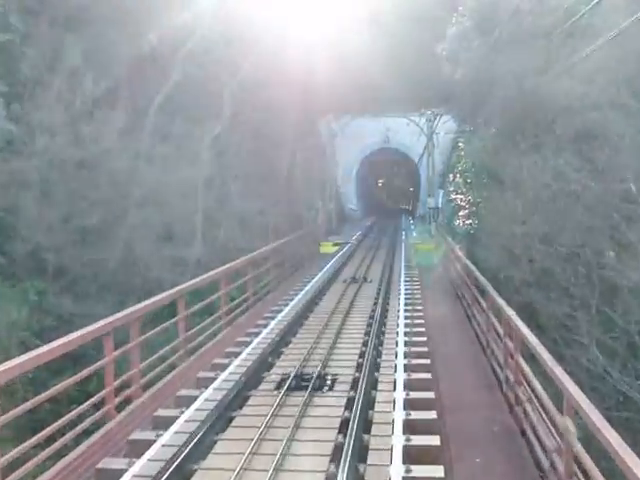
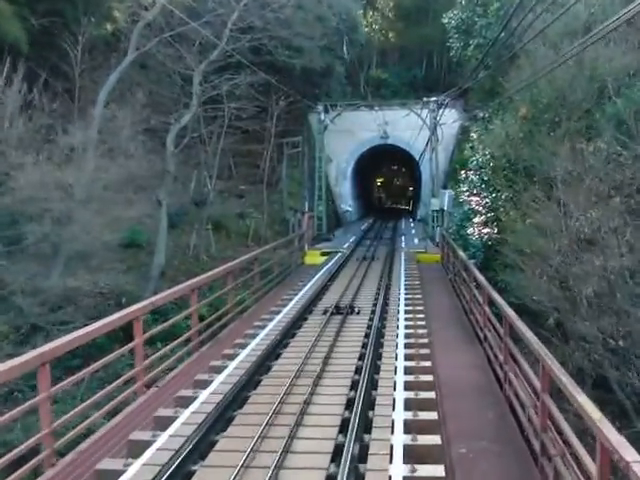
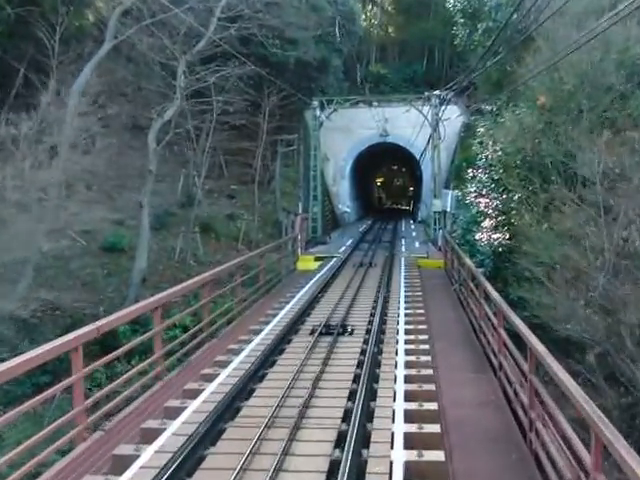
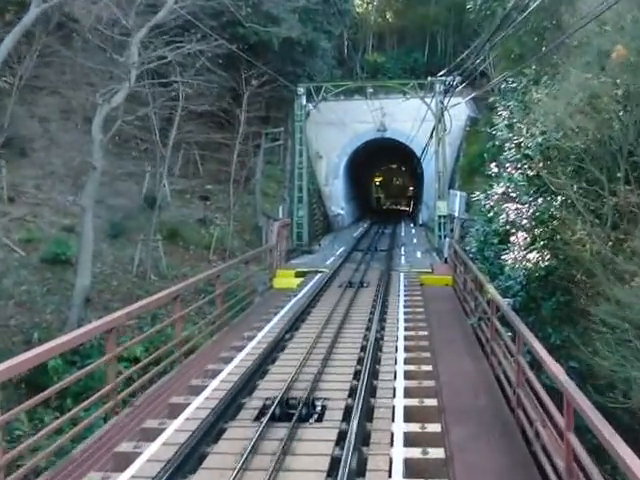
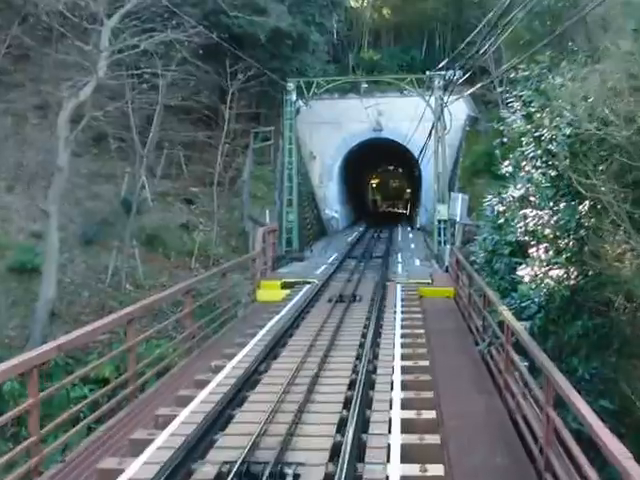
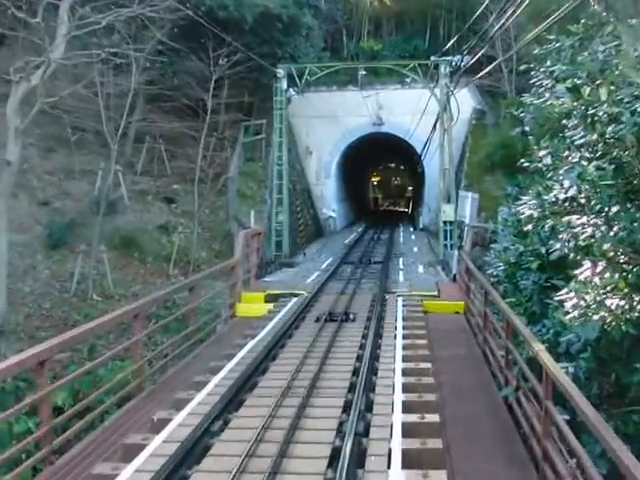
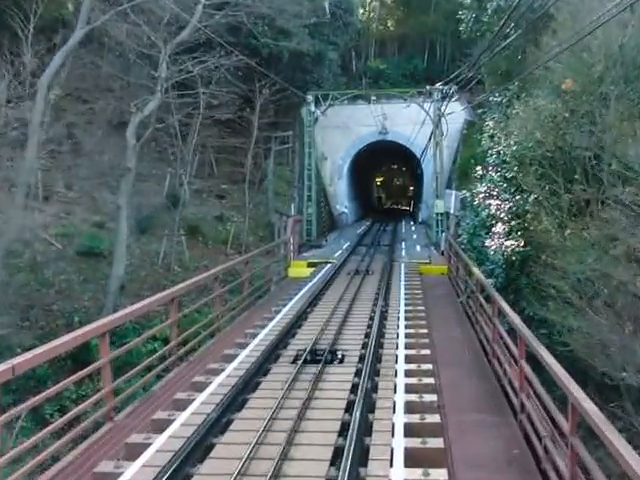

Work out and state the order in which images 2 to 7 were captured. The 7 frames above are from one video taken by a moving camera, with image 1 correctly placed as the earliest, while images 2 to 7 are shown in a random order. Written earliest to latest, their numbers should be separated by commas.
2, 3, 7, 4, 5, 6
